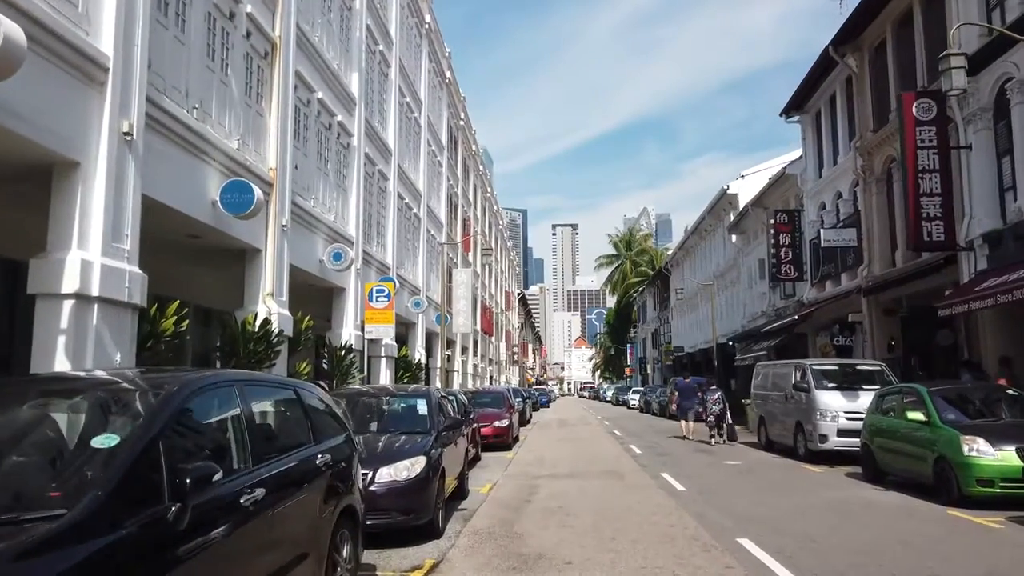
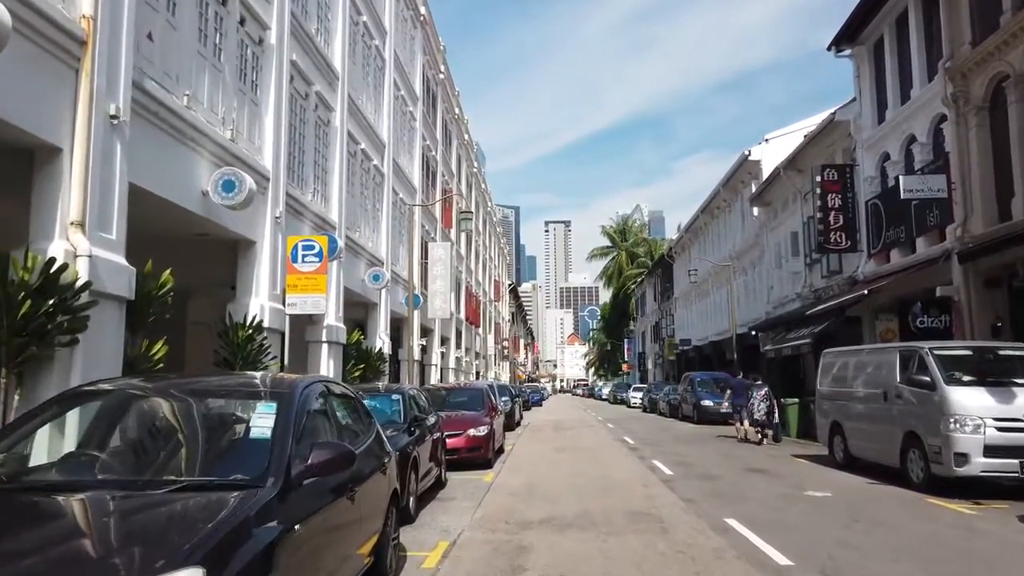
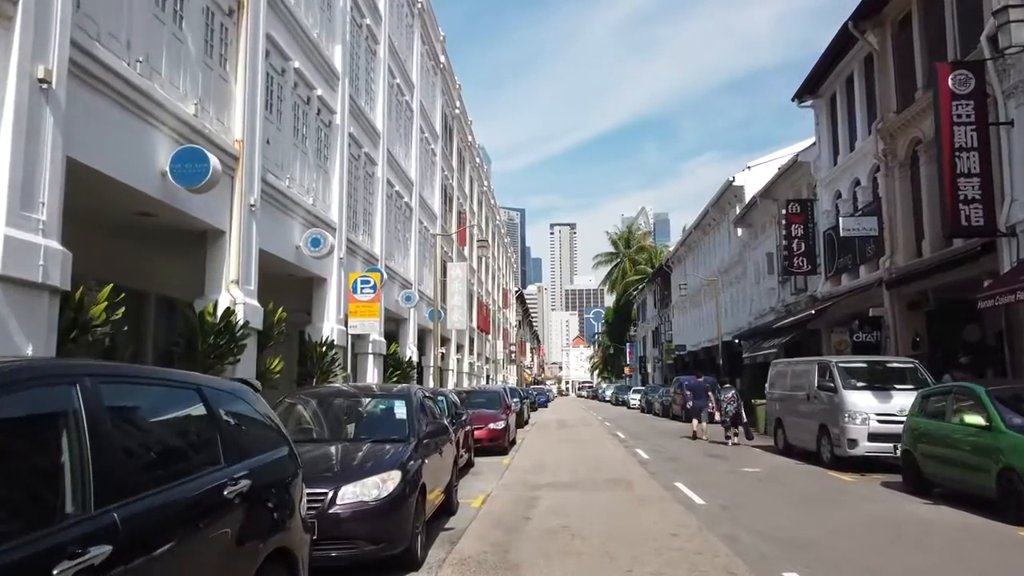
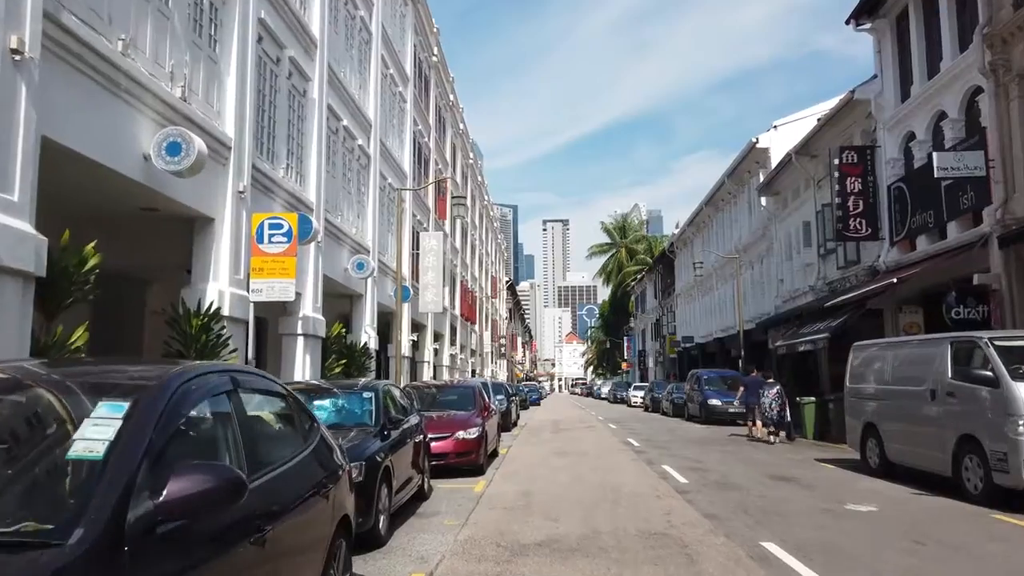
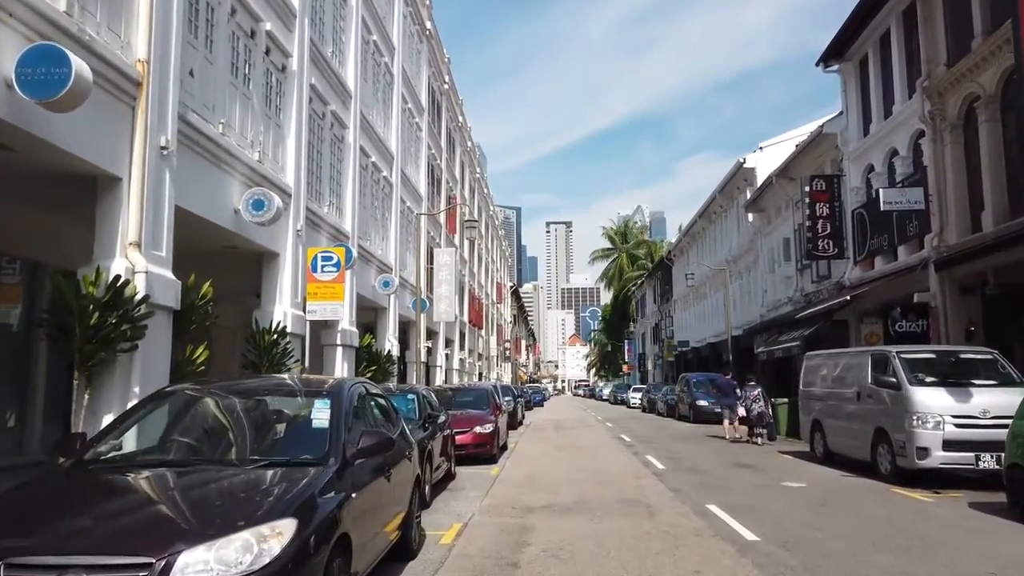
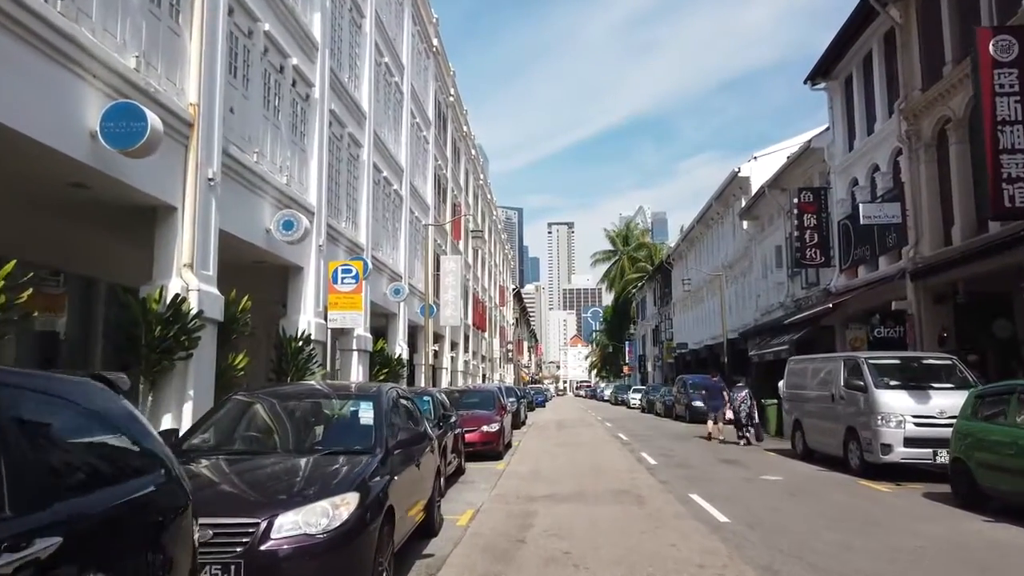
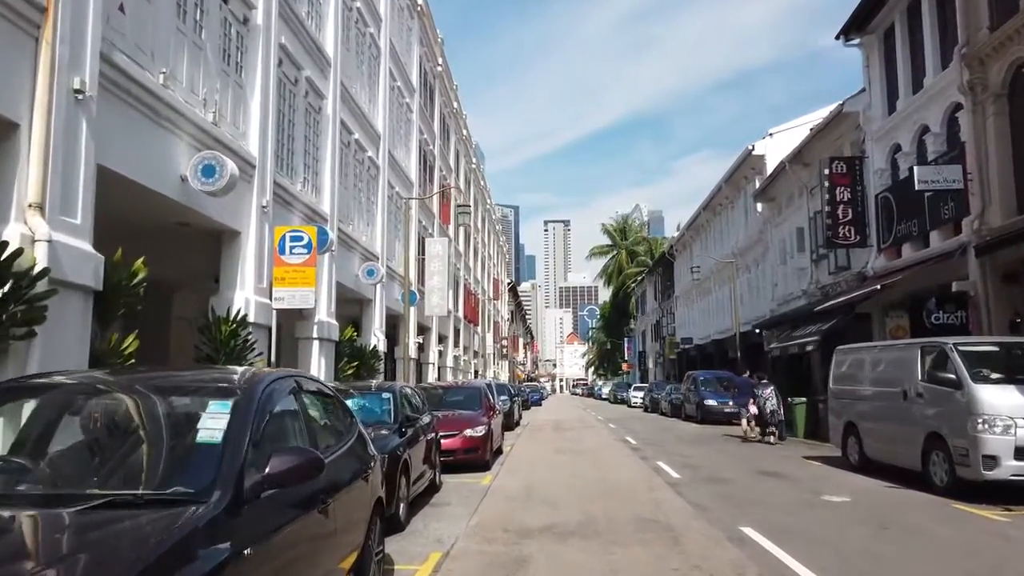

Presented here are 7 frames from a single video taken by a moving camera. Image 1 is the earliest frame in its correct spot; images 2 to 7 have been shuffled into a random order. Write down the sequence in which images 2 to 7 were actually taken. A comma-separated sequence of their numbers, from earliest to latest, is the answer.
3, 6, 5, 2, 7, 4
